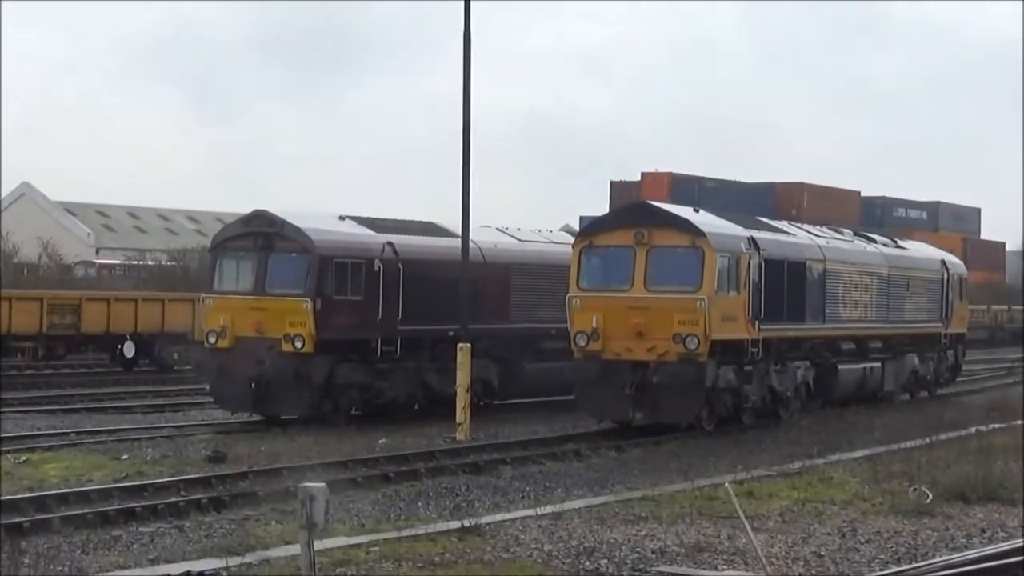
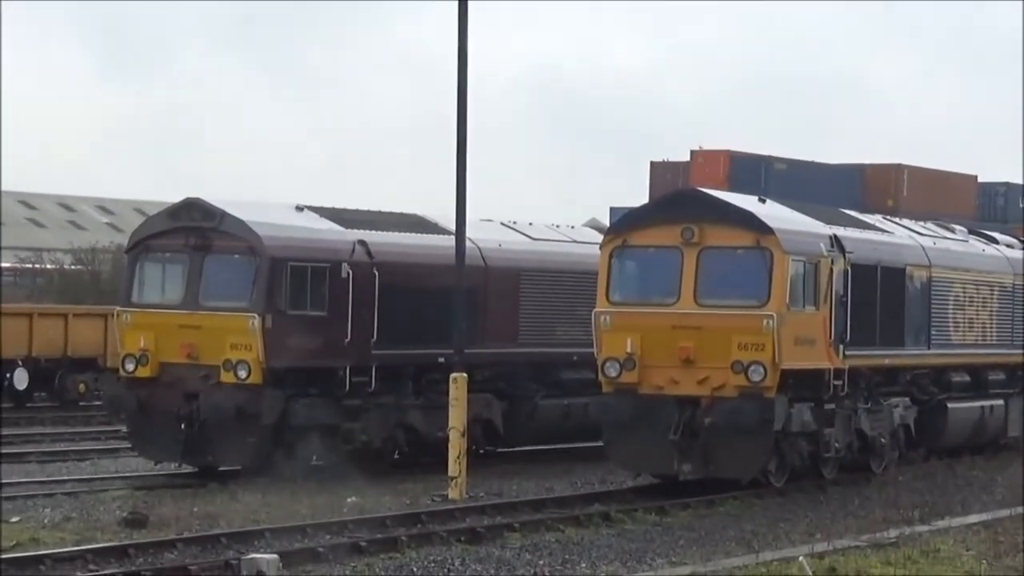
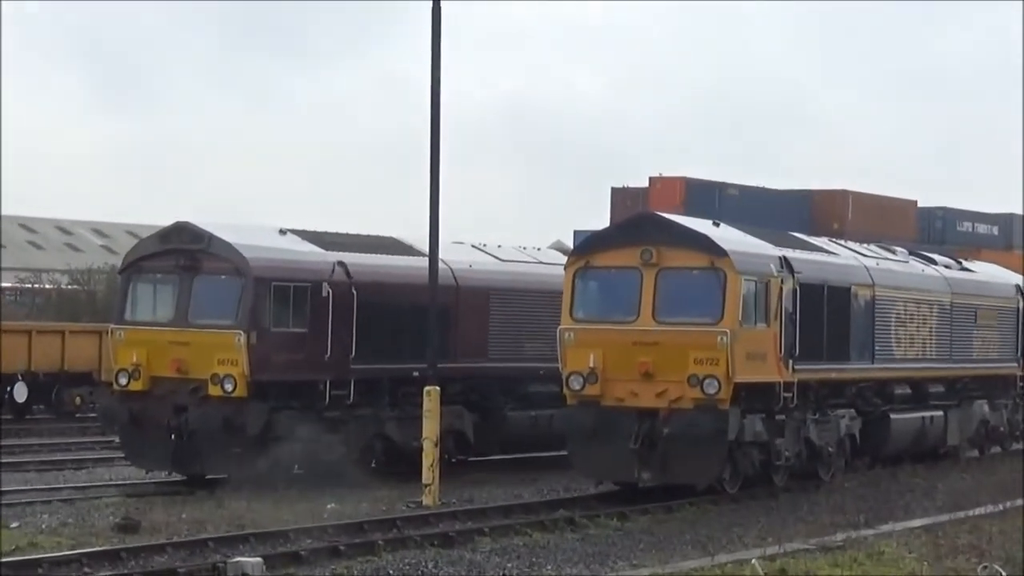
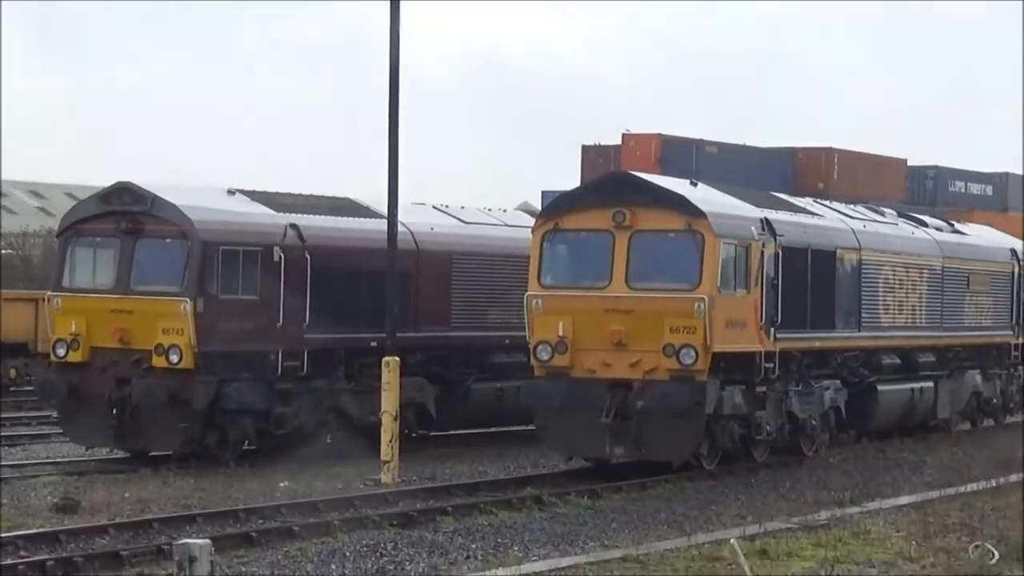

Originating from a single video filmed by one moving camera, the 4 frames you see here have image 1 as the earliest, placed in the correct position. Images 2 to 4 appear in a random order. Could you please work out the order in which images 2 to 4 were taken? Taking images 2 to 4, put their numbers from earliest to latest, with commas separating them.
3, 2, 4
